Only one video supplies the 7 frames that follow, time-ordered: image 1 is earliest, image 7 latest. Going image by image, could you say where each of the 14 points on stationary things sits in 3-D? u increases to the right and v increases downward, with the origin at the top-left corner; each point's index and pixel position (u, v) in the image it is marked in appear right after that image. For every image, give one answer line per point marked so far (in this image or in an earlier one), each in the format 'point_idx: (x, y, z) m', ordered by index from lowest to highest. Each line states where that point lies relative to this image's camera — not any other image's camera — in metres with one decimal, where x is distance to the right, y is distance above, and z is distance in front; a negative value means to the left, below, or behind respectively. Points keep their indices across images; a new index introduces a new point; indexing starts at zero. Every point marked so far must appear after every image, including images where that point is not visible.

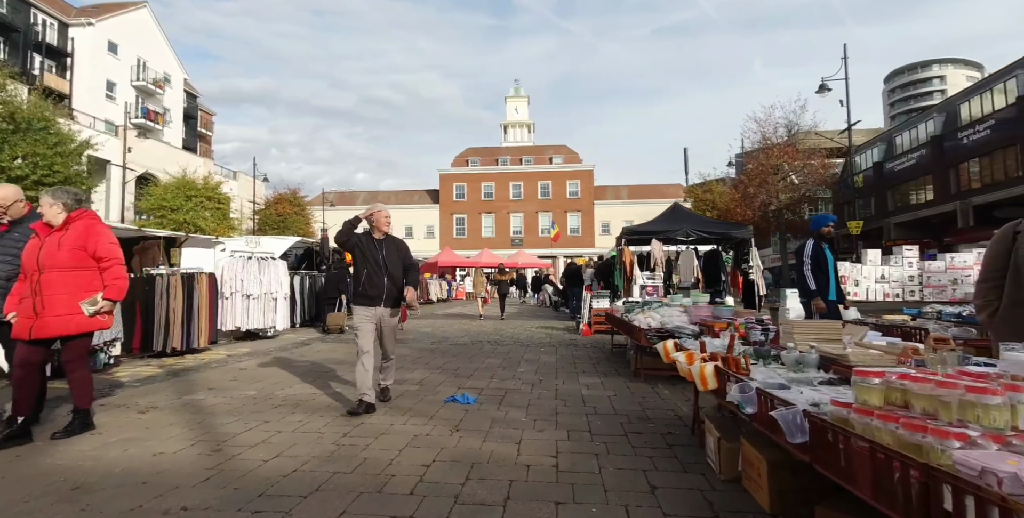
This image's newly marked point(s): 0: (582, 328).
0: (+1.6, -1.6, +11.9) m
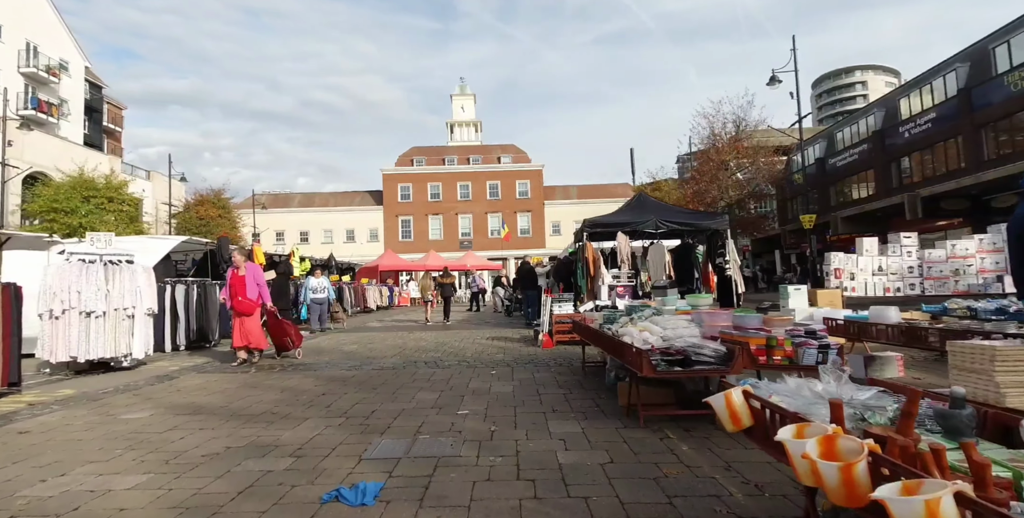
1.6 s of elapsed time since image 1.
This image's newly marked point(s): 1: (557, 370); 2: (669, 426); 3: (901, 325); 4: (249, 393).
0: (+0.5, -1.5, +9.8) m
1: (+0.6, -1.5, +7.3) m
2: (+1.3, -1.4, +4.3) m
3: (+4.2, -0.7, +5.6) m
4: (-3.1, -1.6, +6.2) m
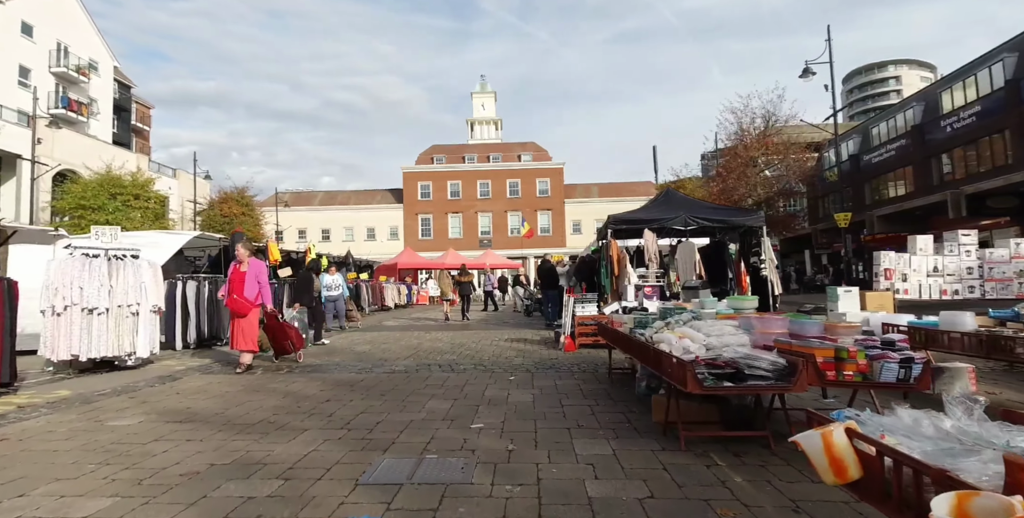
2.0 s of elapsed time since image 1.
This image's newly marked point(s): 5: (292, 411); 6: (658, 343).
0: (+0.9, -1.5, +9.2) m
1: (+0.9, -1.5, +6.7) m
2: (+1.5, -1.4, +3.7) m
3: (+4.4, -0.7, +4.9) m
4: (-2.9, -1.5, +5.8) m
5: (-2.2, -1.5, +5.1) m
6: (+1.2, -0.7, +4.4) m
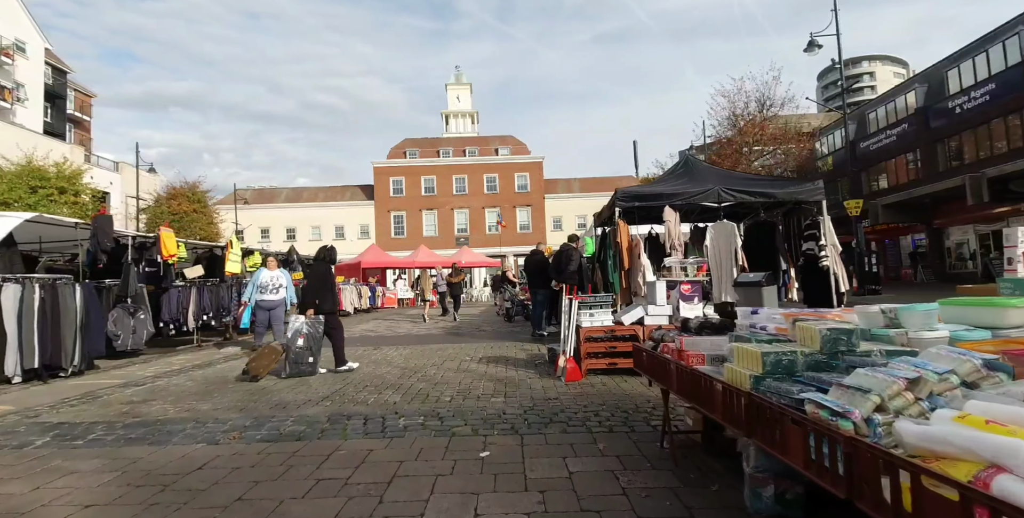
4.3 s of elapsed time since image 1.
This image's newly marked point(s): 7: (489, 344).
0: (+0.6, -1.3, +6.2) m
1: (+0.7, -1.3, +3.7) m
2: (+1.4, -1.2, +0.7) m
3: (+4.2, -0.5, +2.0) m
4: (-3.1, -1.4, +2.6) m
5: (-2.3, -1.4, +2.0) m
6: (+1.1, -0.5, +1.4) m
7: (-0.5, -1.6, +9.7) m
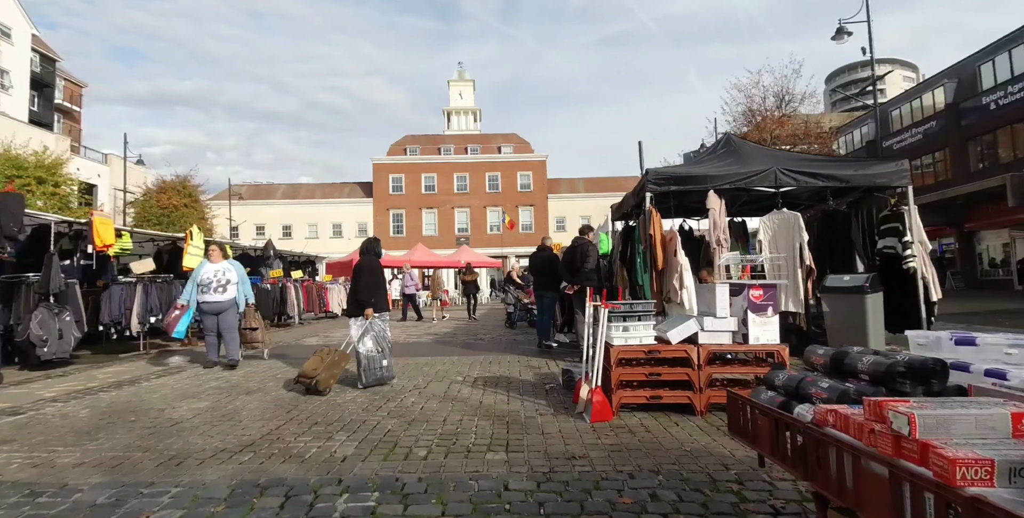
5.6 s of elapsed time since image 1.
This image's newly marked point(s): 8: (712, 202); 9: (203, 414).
0: (+0.6, -1.2, +4.5) m
1: (+0.7, -1.3, +2.0) m
2: (+1.4, -1.1, -1.0) m
3: (+4.3, -0.5, +0.3) m
4: (-3.0, -1.3, +0.9) m
5: (-2.3, -1.2, +0.3) m
6: (+1.2, -0.4, -0.3) m
7: (-0.4, -1.5, +8.0) m
8: (+2.5, +0.7, +6.7) m
9: (-2.8, -1.5, +4.8) m
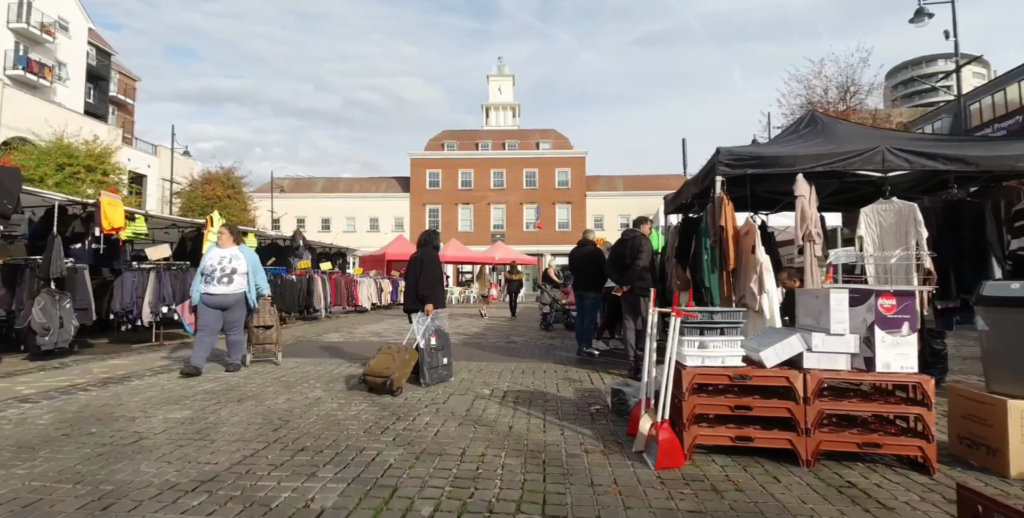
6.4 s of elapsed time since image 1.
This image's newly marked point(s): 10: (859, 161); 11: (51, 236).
0: (+0.9, -1.2, +3.4) m
1: (+0.8, -1.2, +0.9) m
2: (+1.3, -1.1, -2.1) m
3: (+4.3, -0.5, -1.0) m
4: (-3.0, -1.1, +0.1) m
5: (-2.3, -1.1, -0.6) m
6: (+1.1, -0.4, -1.5) m
7: (+0.1, -1.4, +7.0) m
8: (+3.0, +0.7, +5.4) m
9: (-2.6, -1.3, +4.0) m
10: (+3.6, +1.0, +5.5) m
11: (-6.6, +0.3, +7.5) m
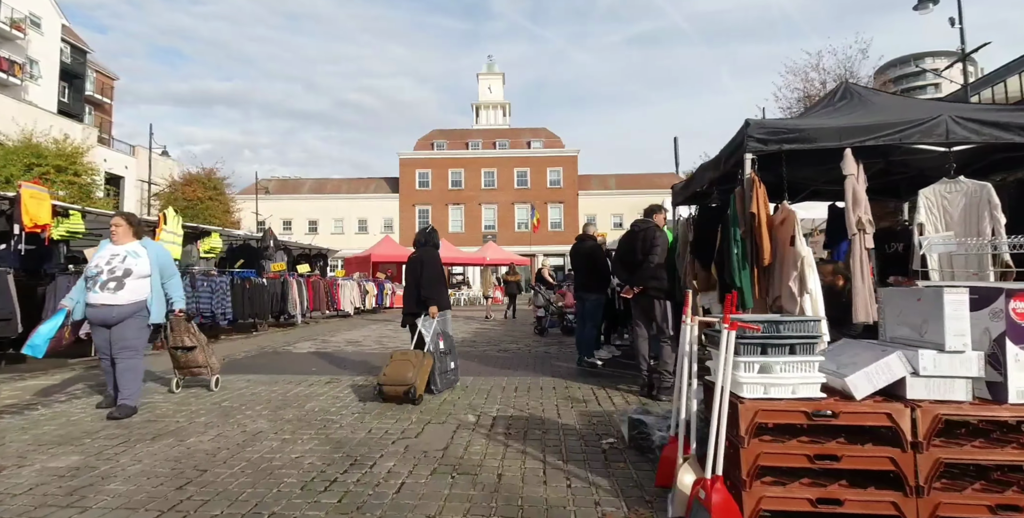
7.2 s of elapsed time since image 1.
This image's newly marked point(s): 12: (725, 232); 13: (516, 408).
0: (+0.8, -1.1, +2.4) m
1: (+0.8, -1.2, -0.1) m
2: (+1.3, -1.0, -3.1) m
3: (+4.3, -0.4, -2.0) m
4: (-3.0, -1.1, -1.0) m
5: (-2.3, -1.1, -1.6) m
6: (+1.1, -0.4, -2.4) m
7: (0.0, -1.4, +6.0) m
8: (+2.9, +0.8, +4.5) m
9: (-2.6, -1.3, +3.0) m
10: (+3.5, +1.1, +4.5) m
11: (-6.8, +0.3, +6.4) m
12: (+2.1, +0.3, +5.2) m
13: (0.0, -1.3, +4.7) m
